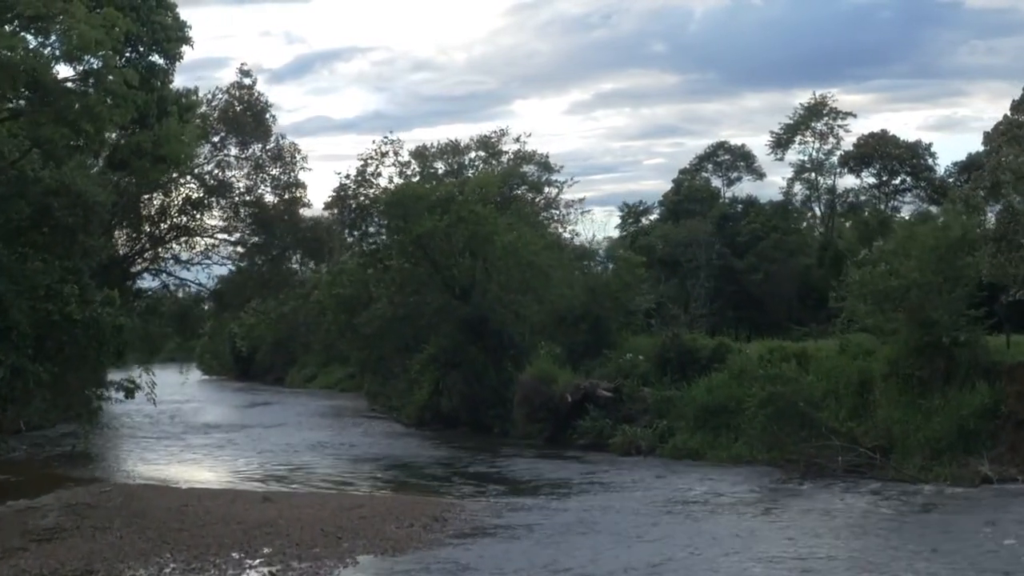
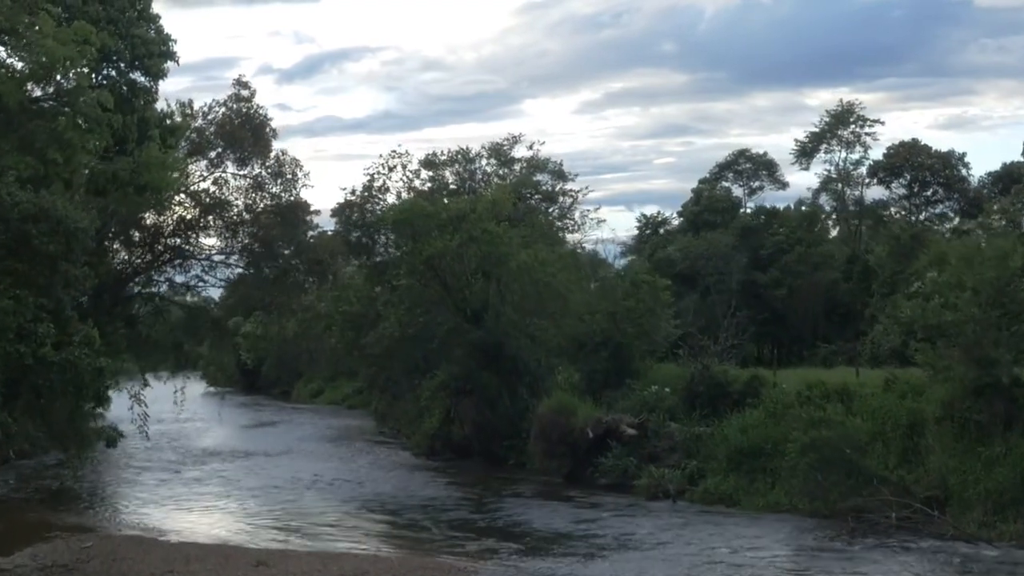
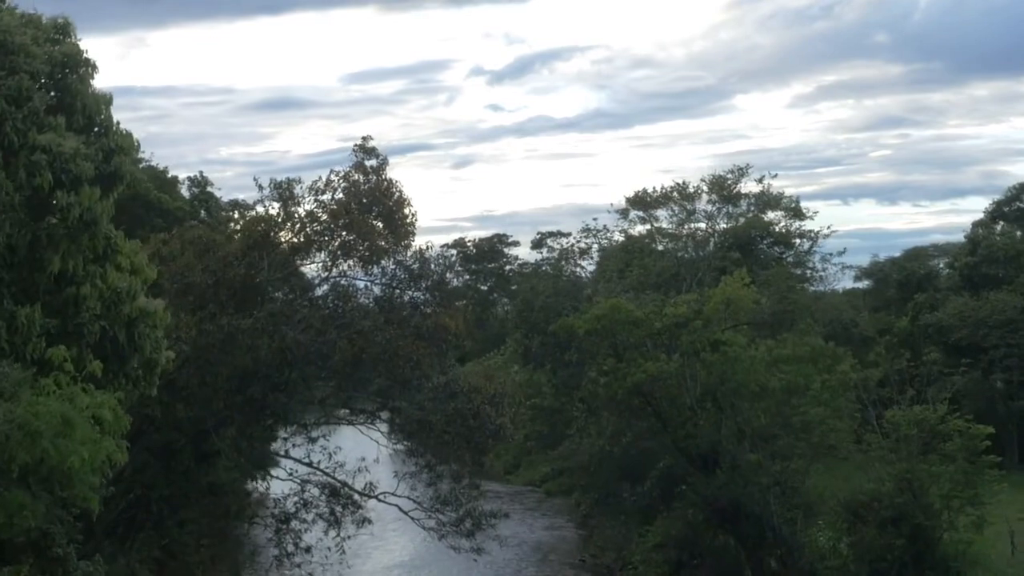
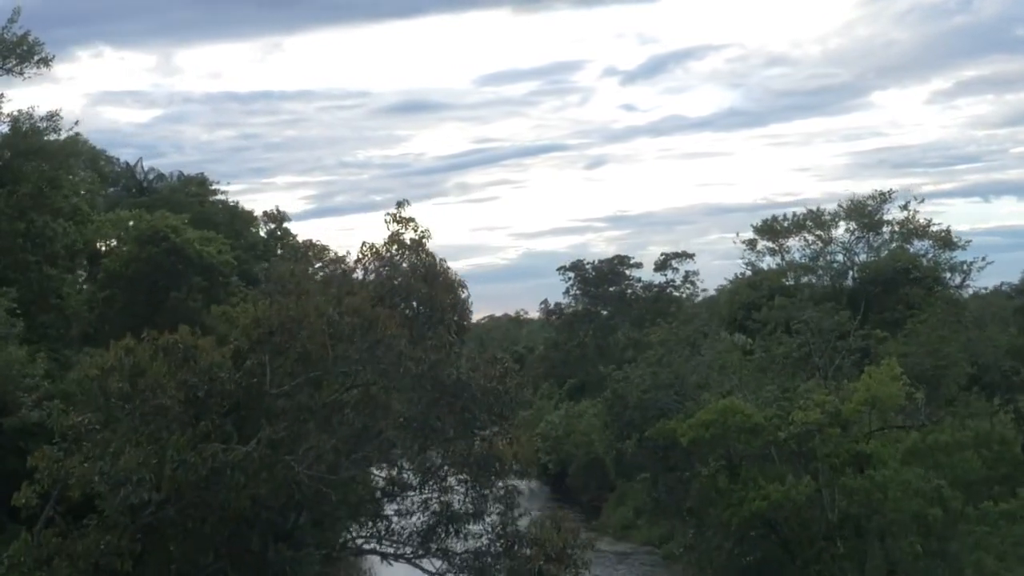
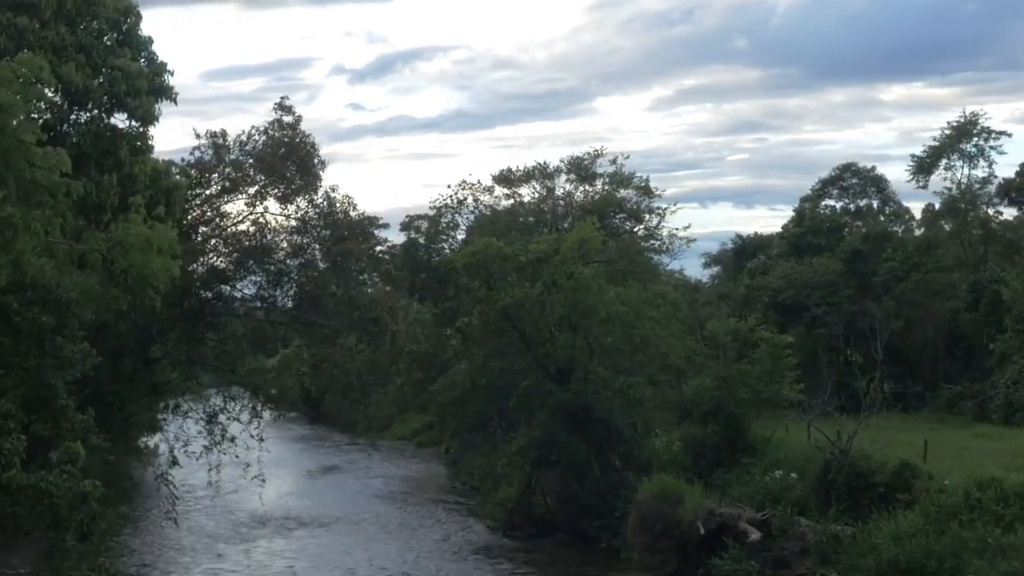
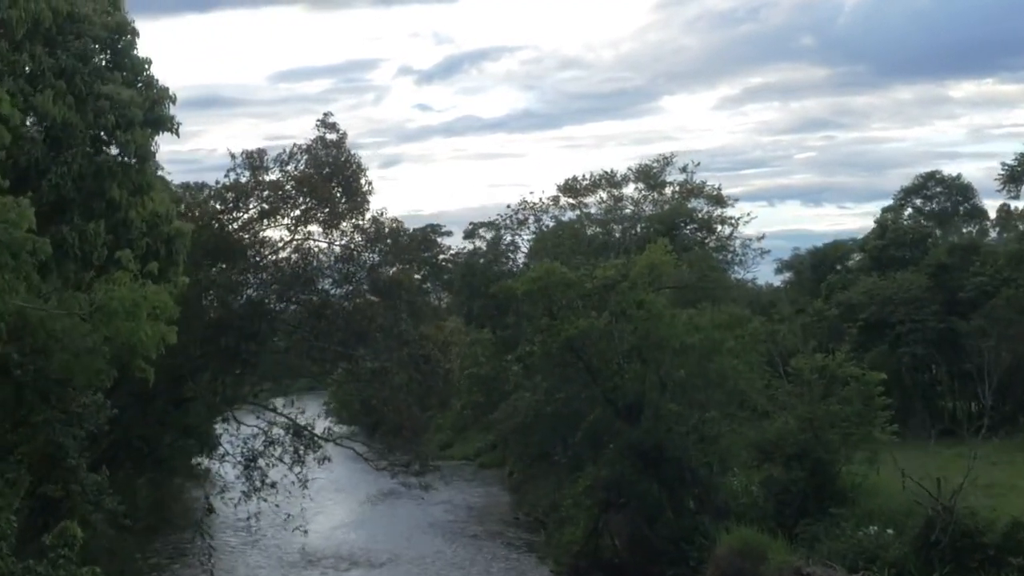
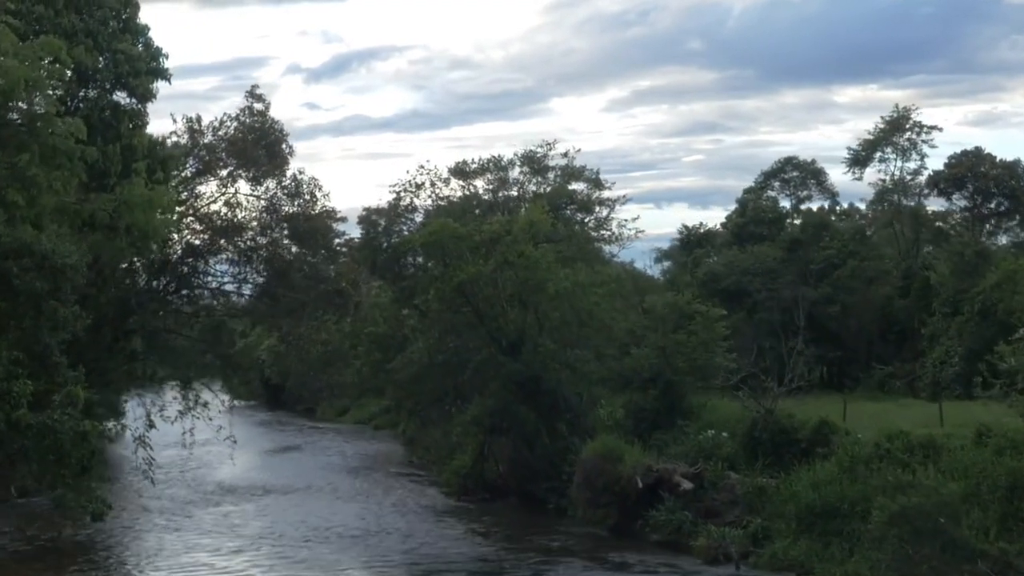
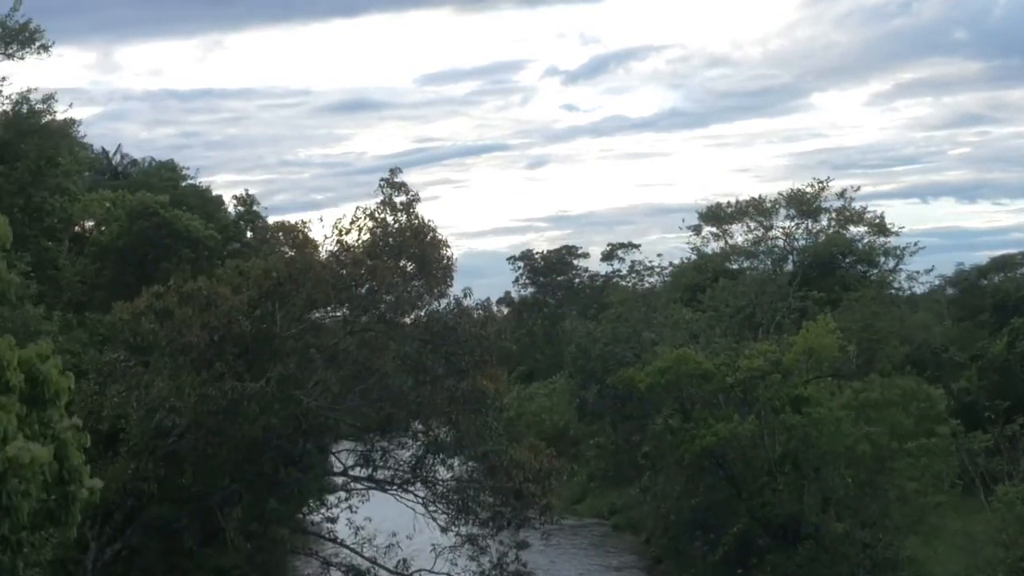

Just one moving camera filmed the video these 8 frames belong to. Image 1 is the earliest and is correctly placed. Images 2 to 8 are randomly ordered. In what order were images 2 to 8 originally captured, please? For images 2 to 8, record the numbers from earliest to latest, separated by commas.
2, 7, 5, 6, 3, 8, 4
